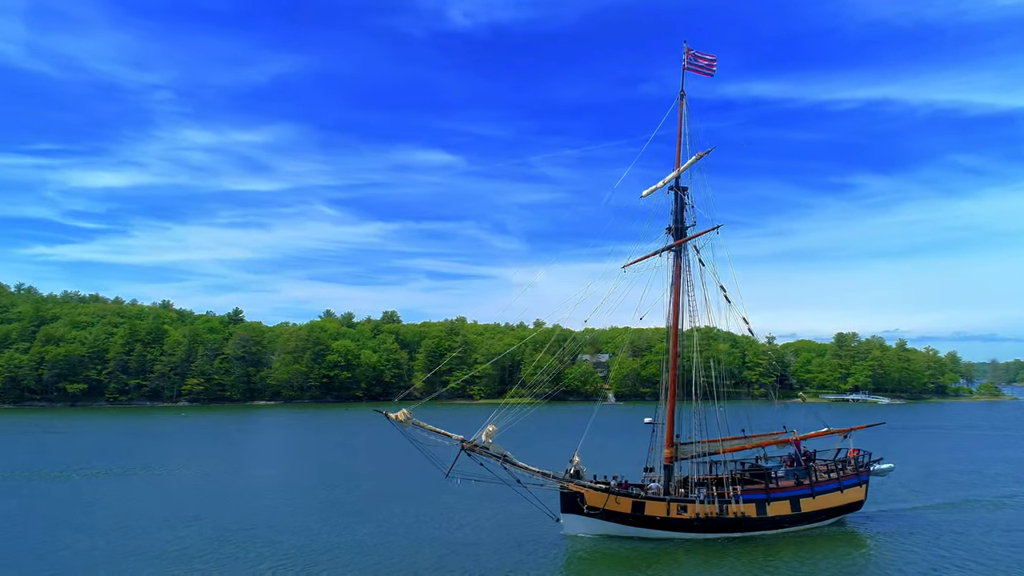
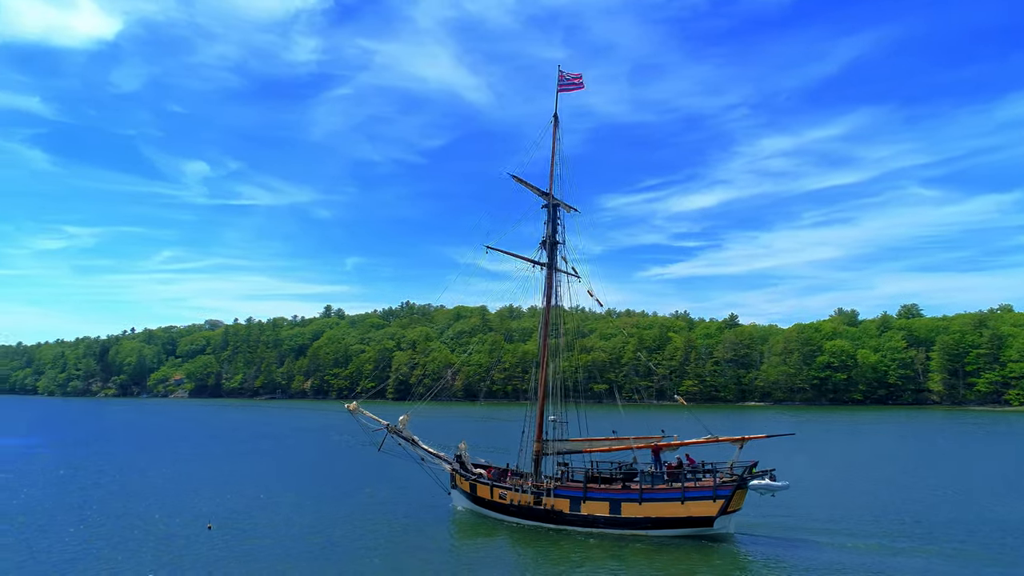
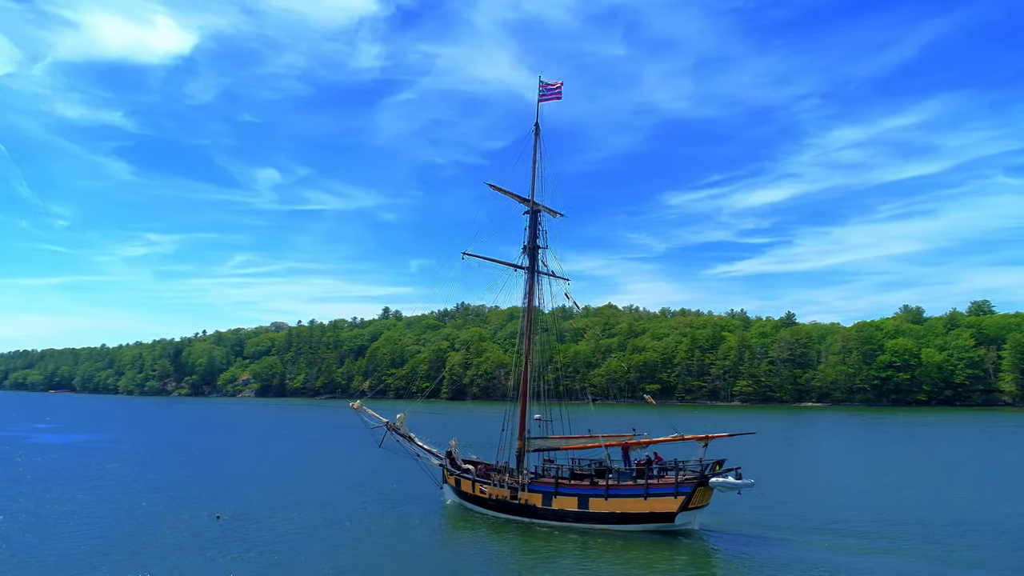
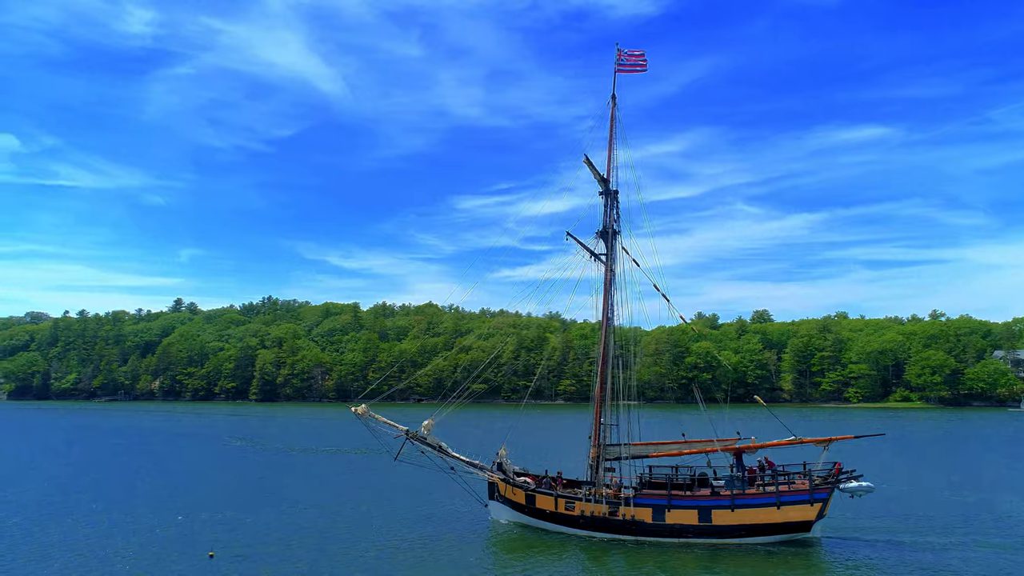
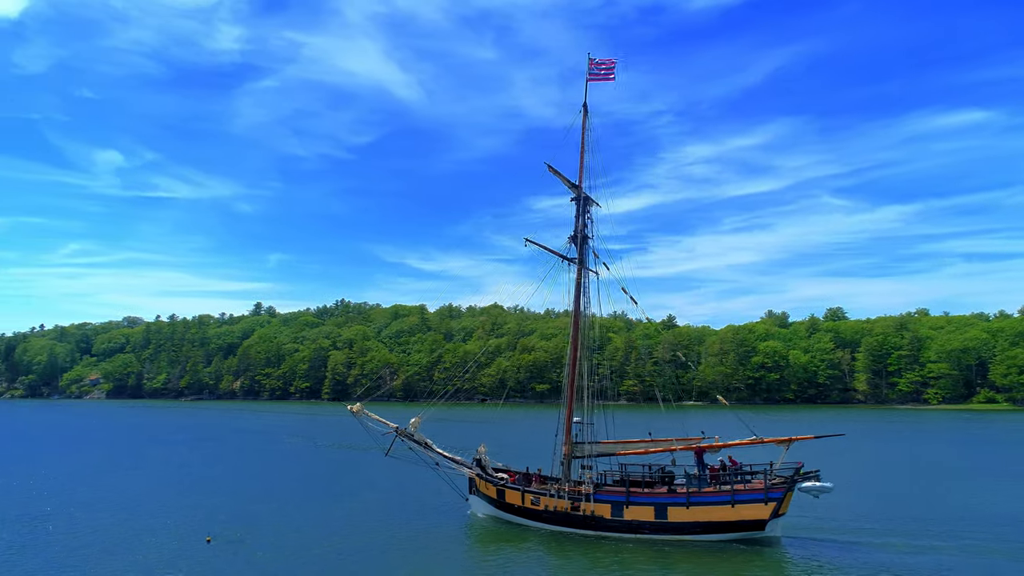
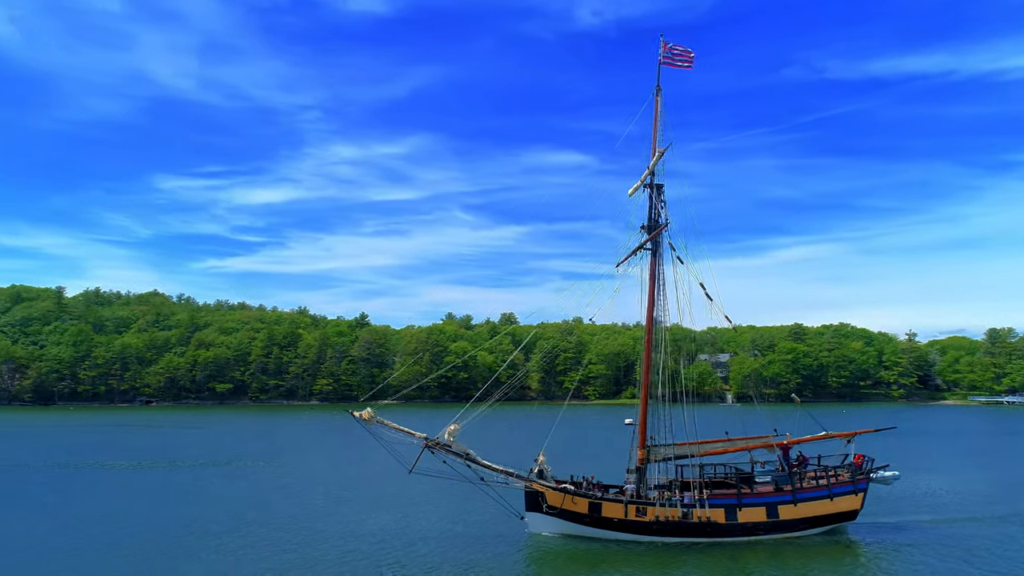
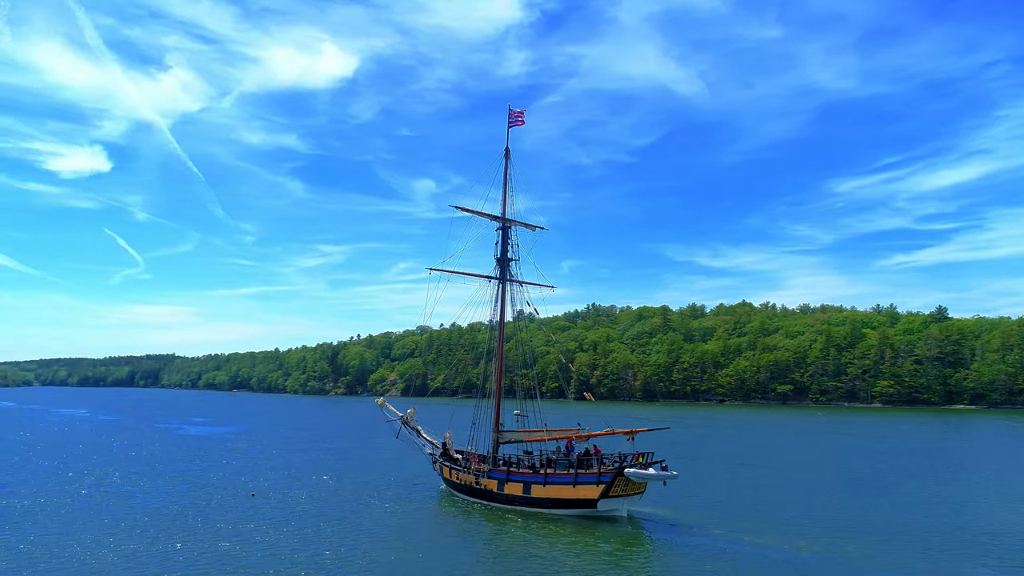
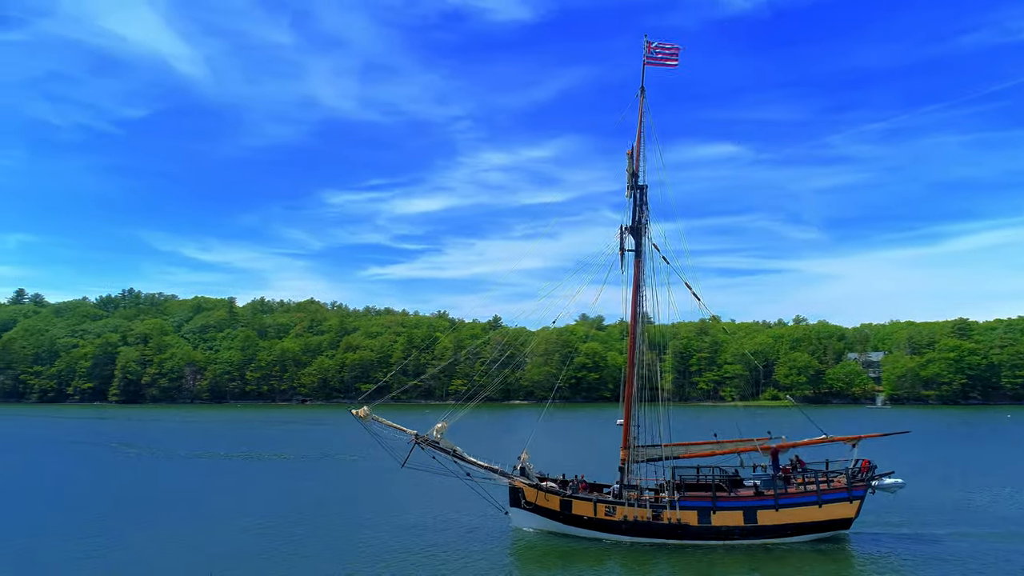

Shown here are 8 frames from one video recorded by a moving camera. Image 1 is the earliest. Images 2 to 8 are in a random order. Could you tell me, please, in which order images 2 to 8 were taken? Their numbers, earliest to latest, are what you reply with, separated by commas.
6, 8, 4, 5, 2, 3, 7
